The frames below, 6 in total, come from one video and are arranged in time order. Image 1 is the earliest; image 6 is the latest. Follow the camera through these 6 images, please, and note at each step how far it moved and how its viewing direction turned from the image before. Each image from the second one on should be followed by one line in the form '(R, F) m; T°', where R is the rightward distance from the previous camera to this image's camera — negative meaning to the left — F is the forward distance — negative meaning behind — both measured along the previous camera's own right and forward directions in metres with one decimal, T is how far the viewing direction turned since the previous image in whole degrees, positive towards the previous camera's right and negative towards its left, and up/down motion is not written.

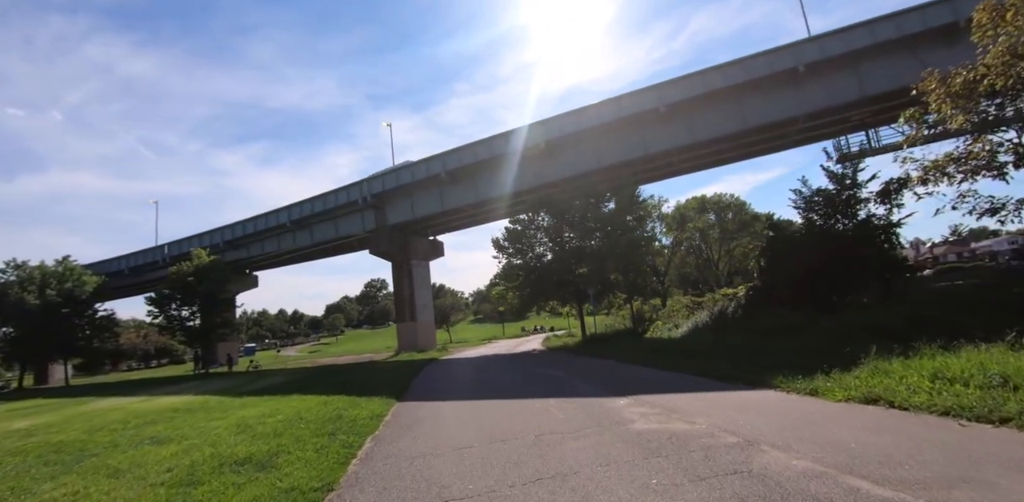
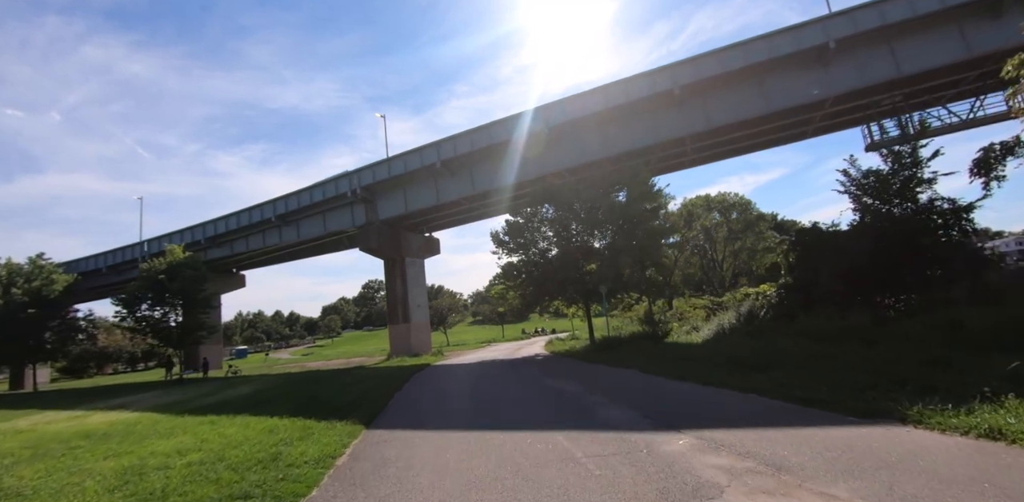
(-0.1, +2.3) m; 0°
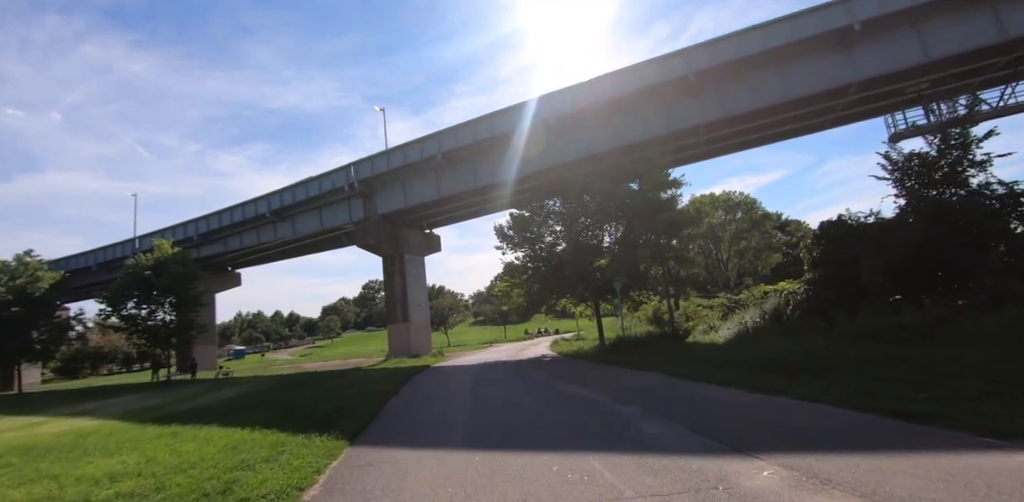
(-0.2, +1.3) m; 0°
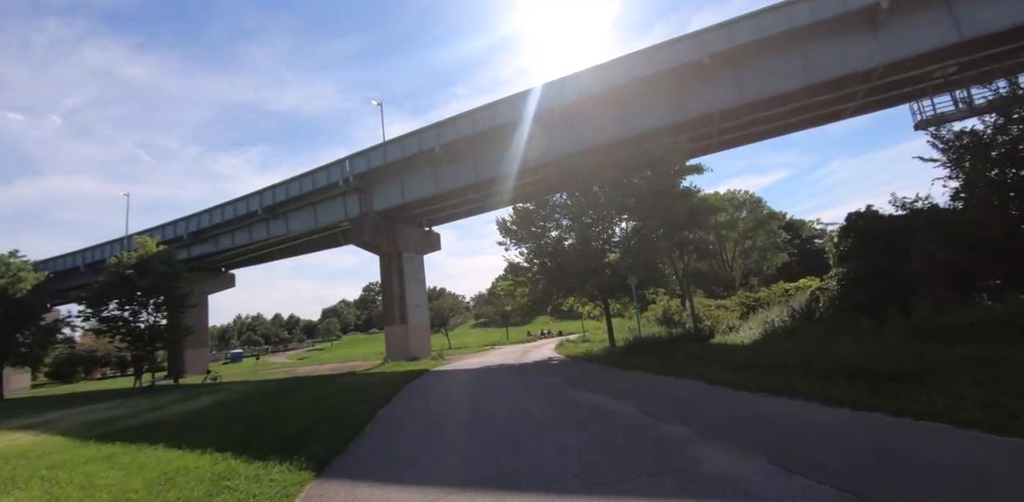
(-0.1, +1.4) m; 0°
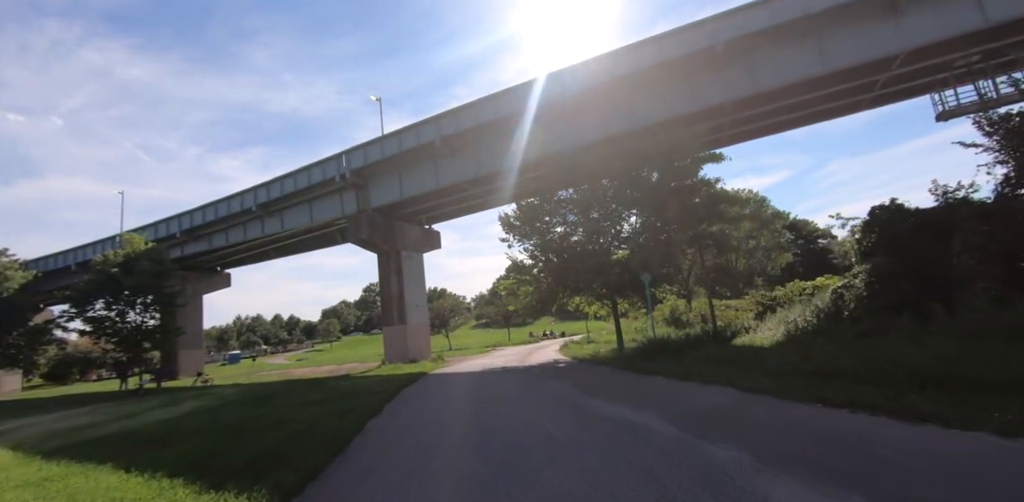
(-0.1, +1.0) m; 0°
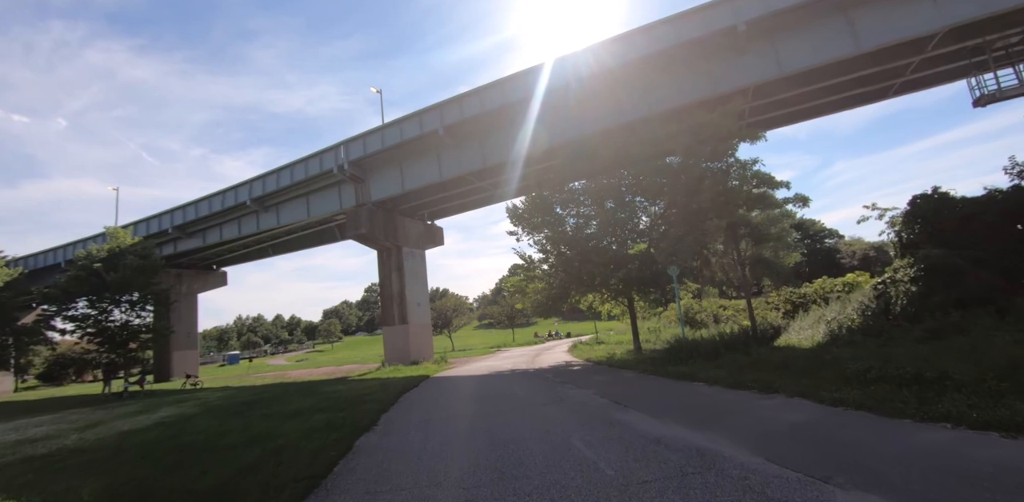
(-0.3, +1.3) m; 0°
